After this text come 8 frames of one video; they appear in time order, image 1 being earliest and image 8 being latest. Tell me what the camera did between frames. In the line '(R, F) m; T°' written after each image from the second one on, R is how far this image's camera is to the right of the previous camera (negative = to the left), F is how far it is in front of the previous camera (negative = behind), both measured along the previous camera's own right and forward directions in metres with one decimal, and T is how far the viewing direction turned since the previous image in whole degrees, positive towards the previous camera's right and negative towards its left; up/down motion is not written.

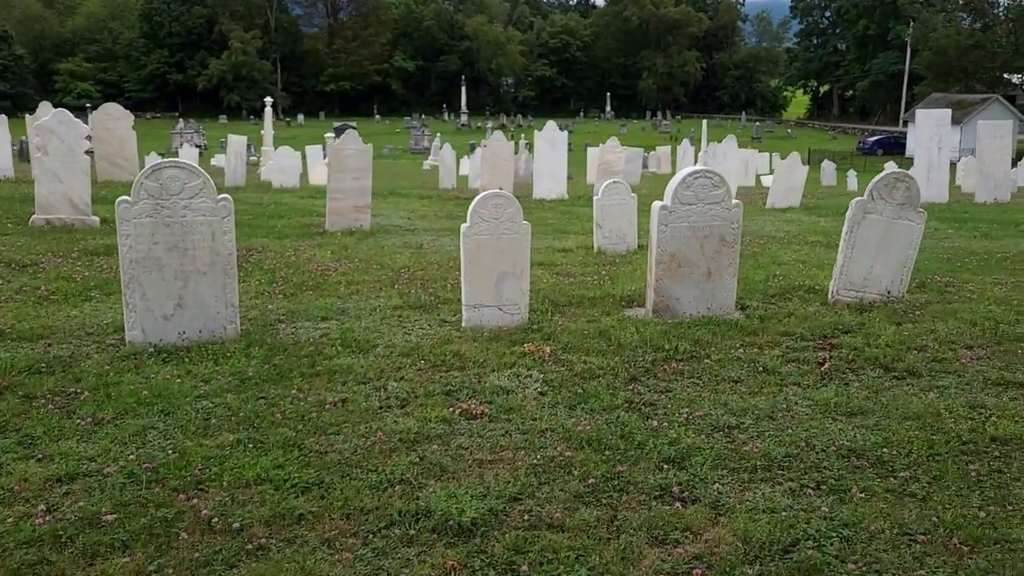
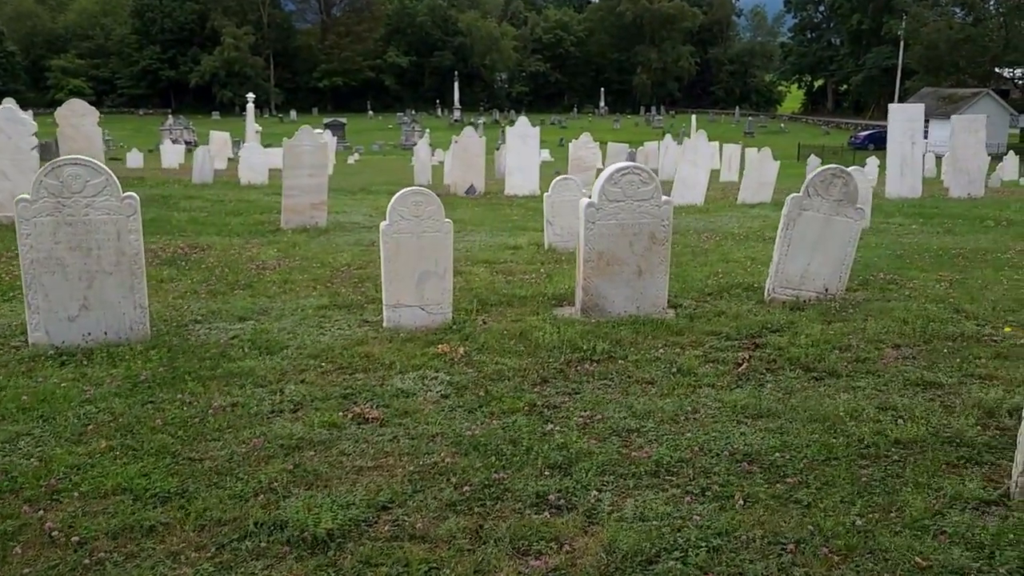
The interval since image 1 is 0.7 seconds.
(+0.6, +0.1) m; 0°
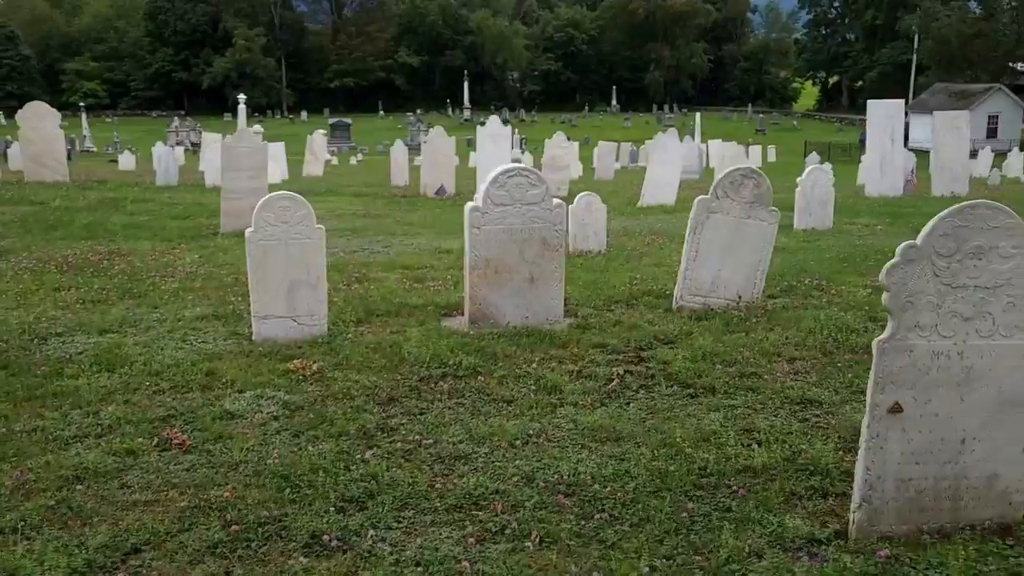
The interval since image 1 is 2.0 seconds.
(+1.1, +0.4) m; -1°
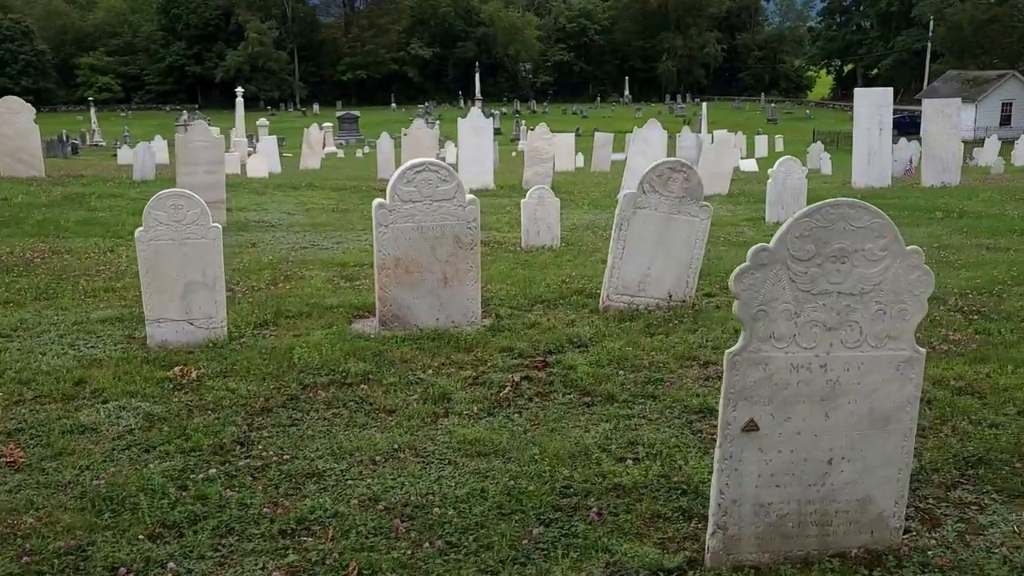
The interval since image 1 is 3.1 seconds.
(+0.8, +0.3) m; -1°
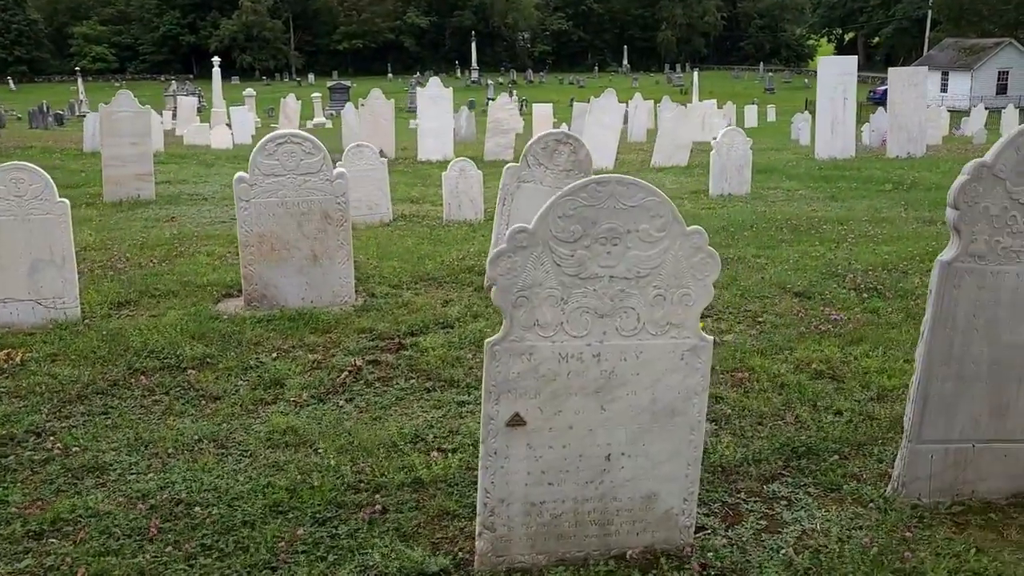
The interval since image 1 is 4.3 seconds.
(+1.0, +0.3) m; 0°
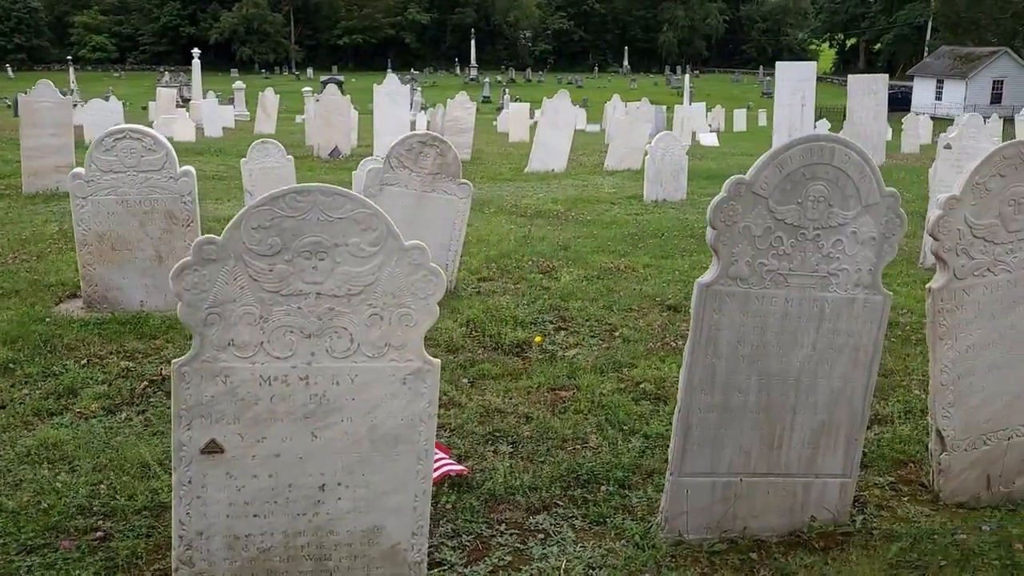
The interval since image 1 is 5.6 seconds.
(+1.1, +0.2) m; +1°
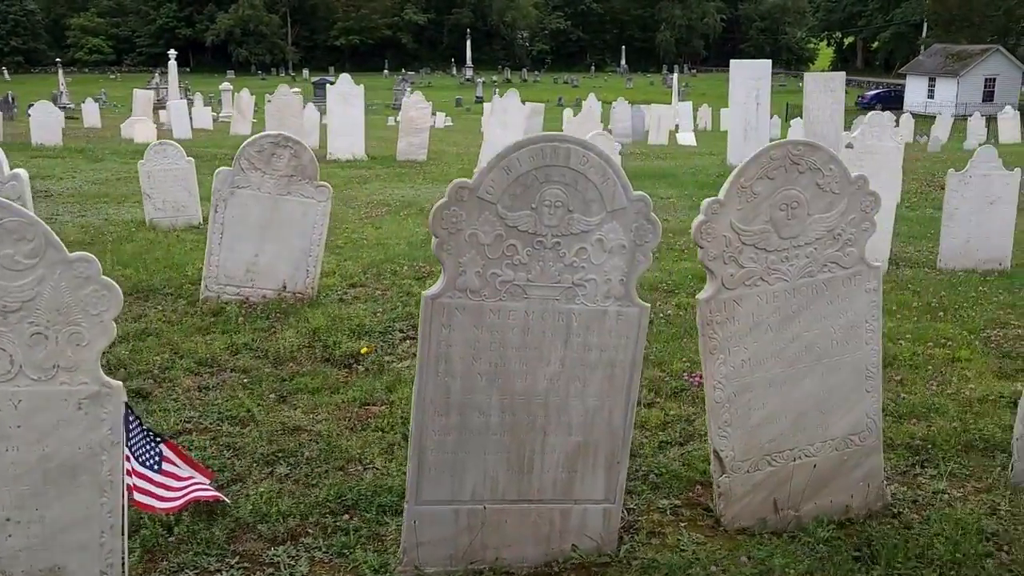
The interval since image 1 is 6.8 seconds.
(+1.1, +0.3) m; 0°
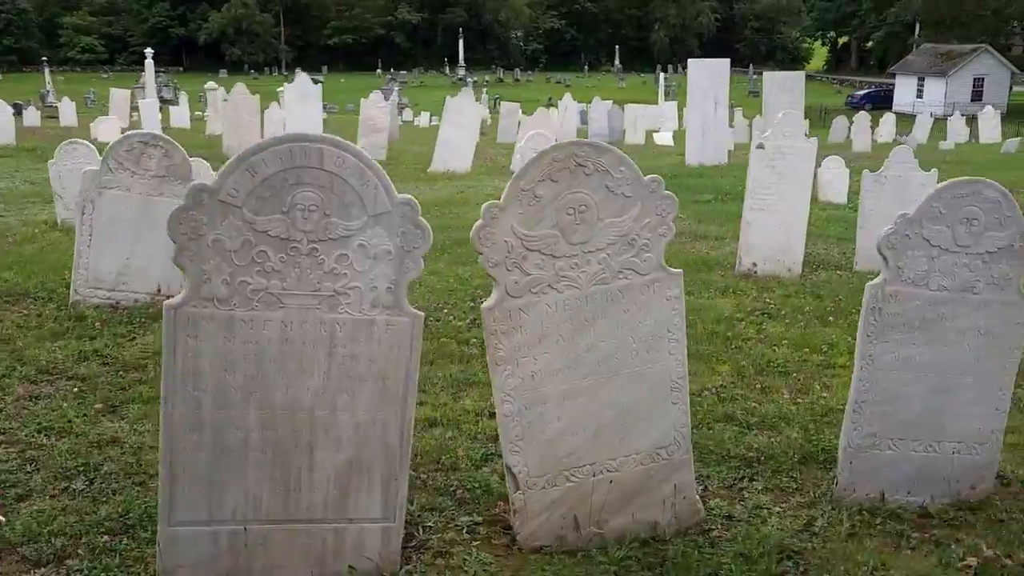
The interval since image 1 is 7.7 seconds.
(+0.9, +0.2) m; +1°
